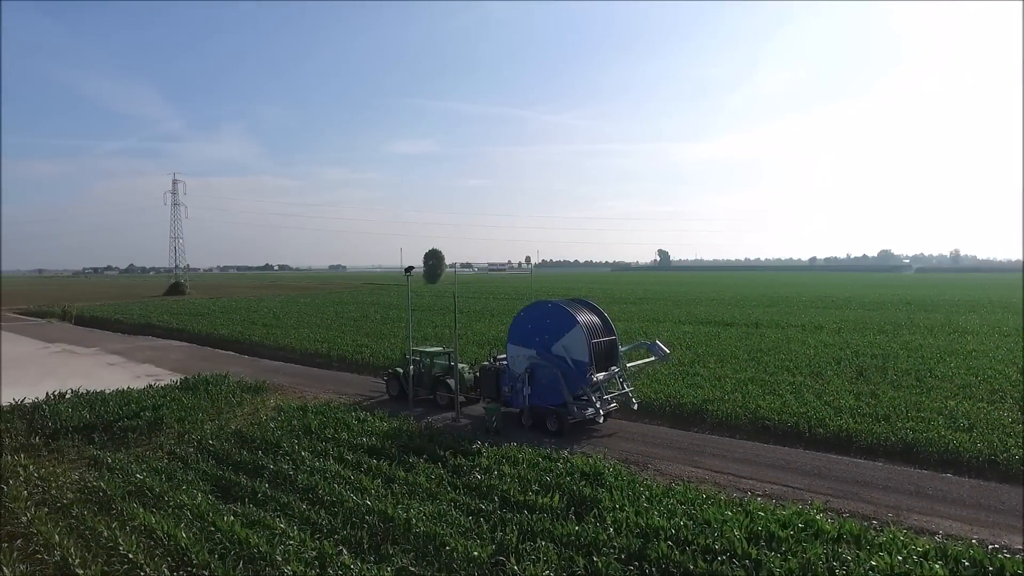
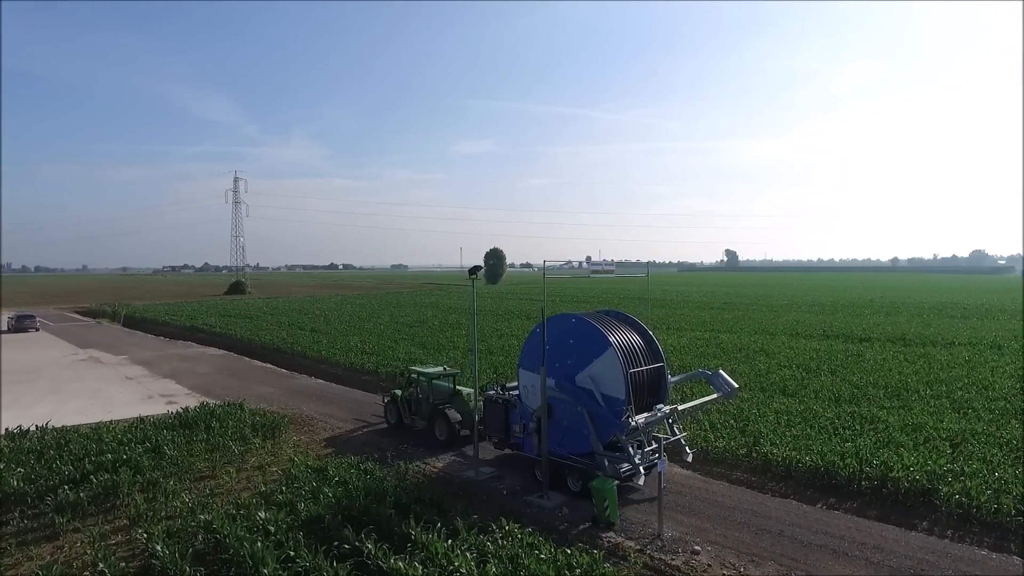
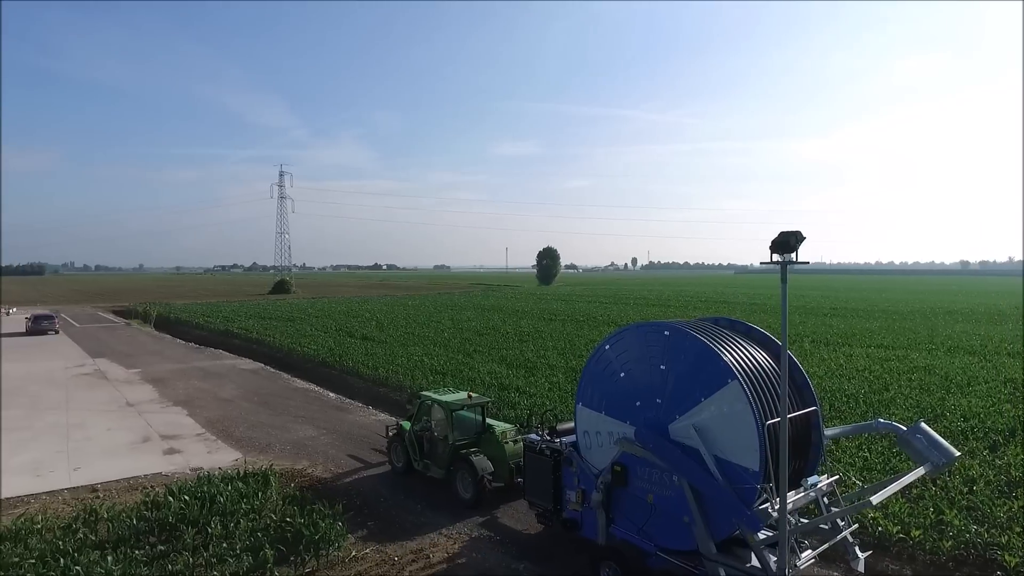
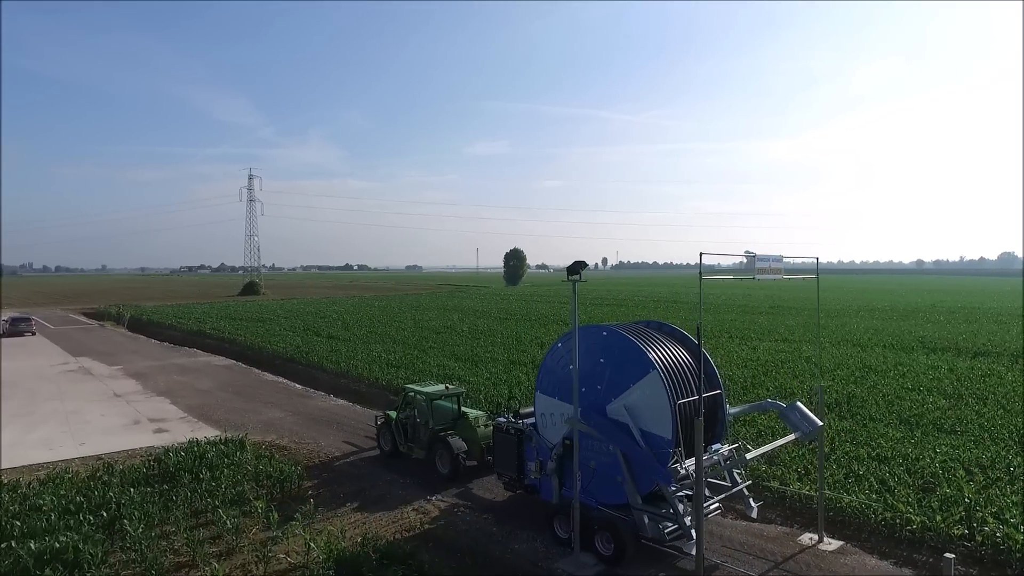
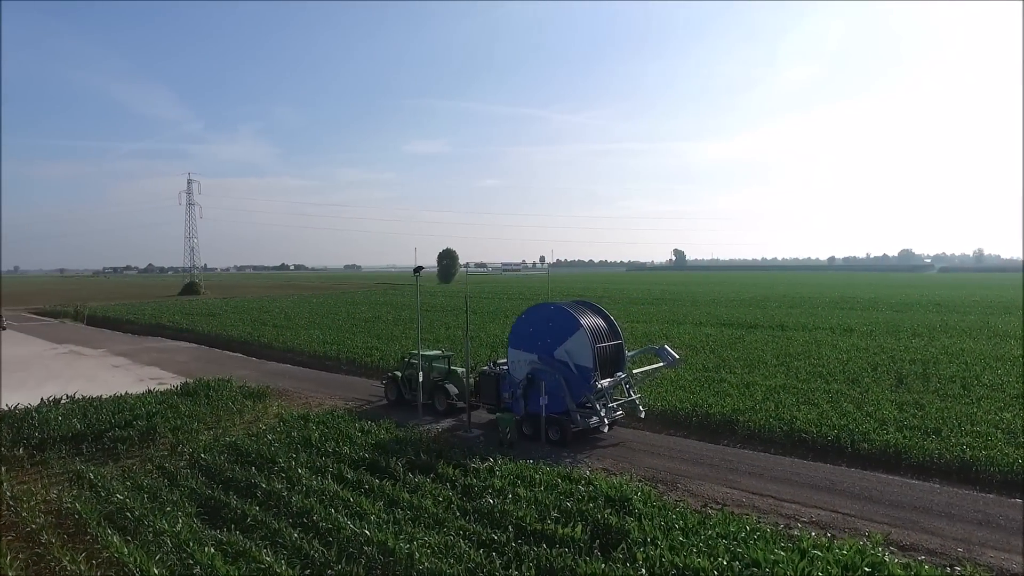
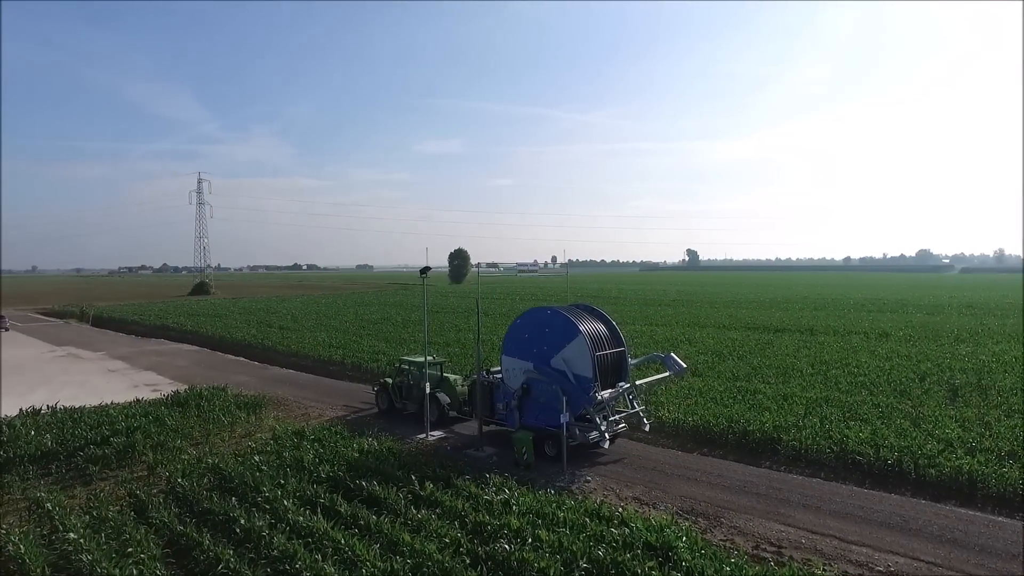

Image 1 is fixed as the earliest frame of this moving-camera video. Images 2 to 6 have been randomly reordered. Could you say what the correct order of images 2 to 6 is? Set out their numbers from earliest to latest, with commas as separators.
5, 6, 2, 4, 3
